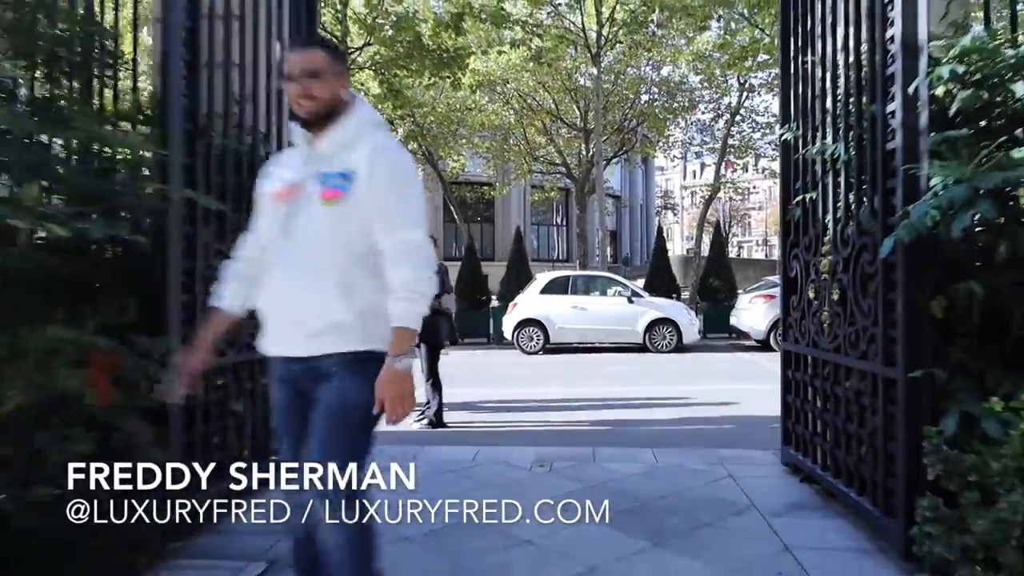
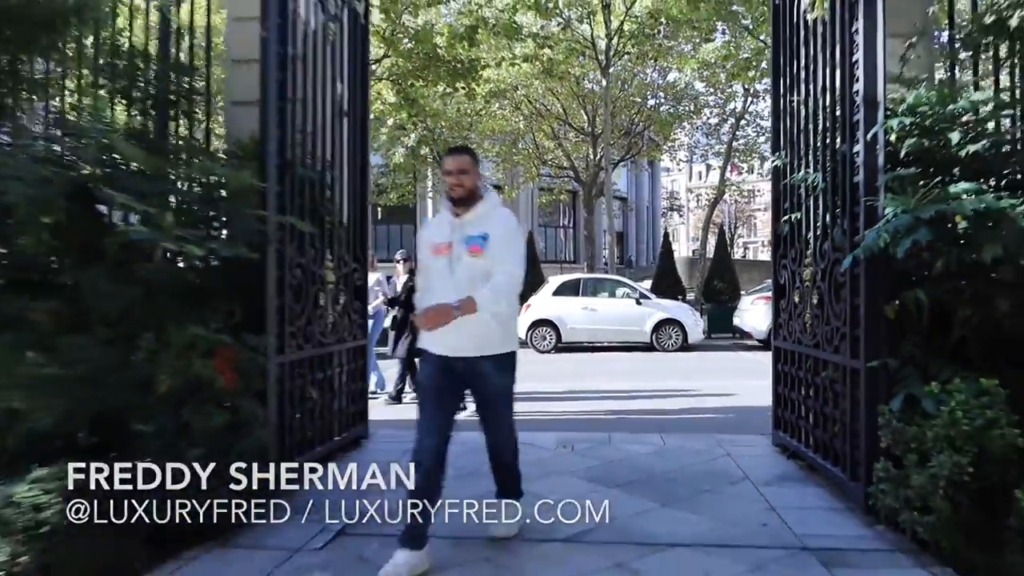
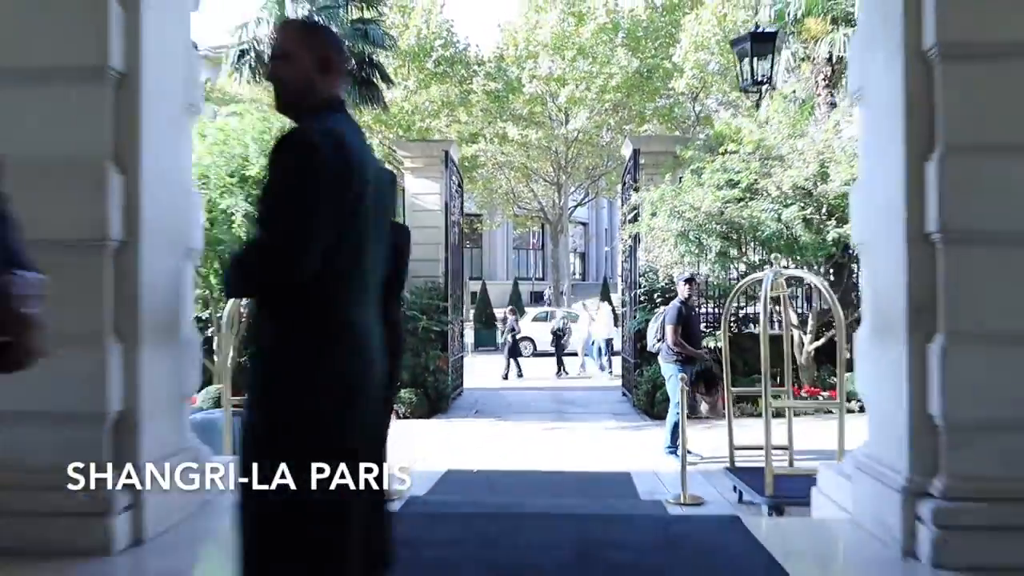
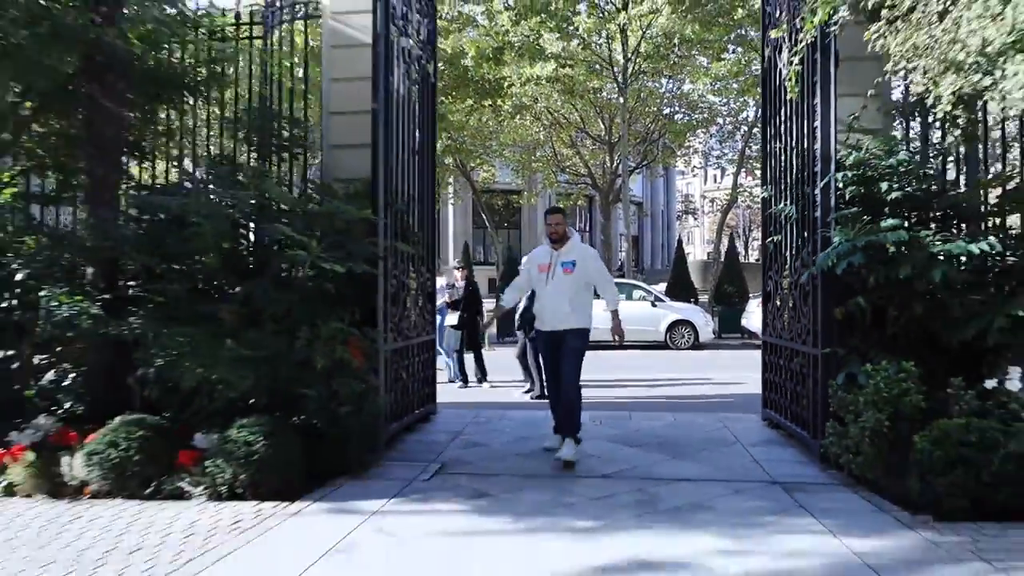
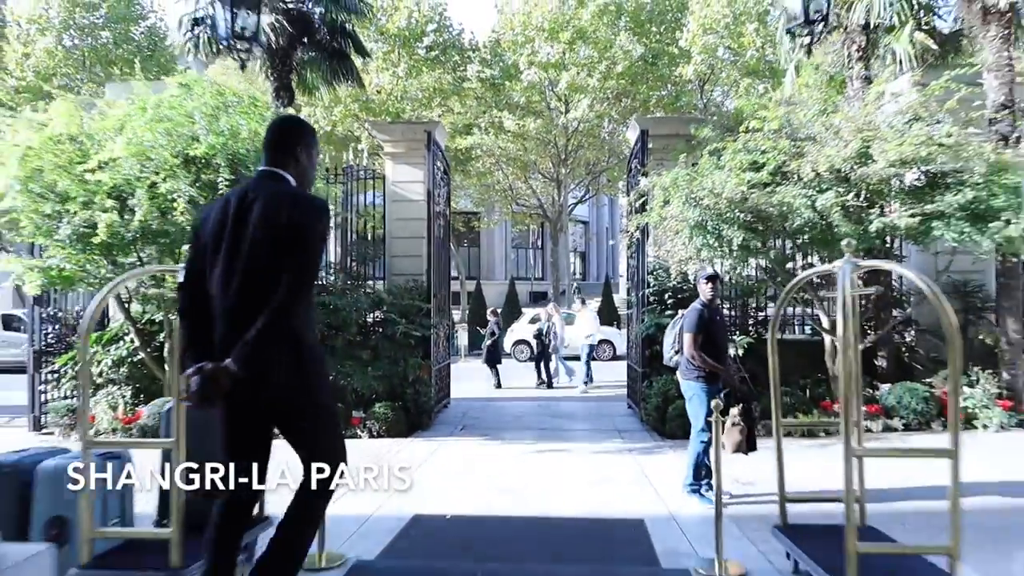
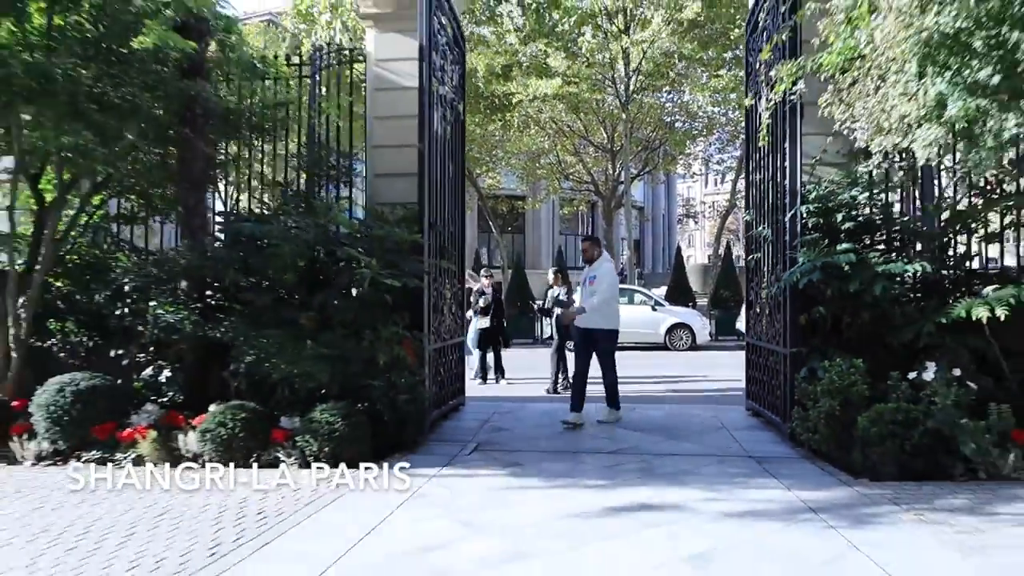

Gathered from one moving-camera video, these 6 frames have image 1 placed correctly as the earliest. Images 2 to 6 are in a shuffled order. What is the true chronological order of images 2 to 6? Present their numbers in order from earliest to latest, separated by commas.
2, 4, 6, 5, 3
